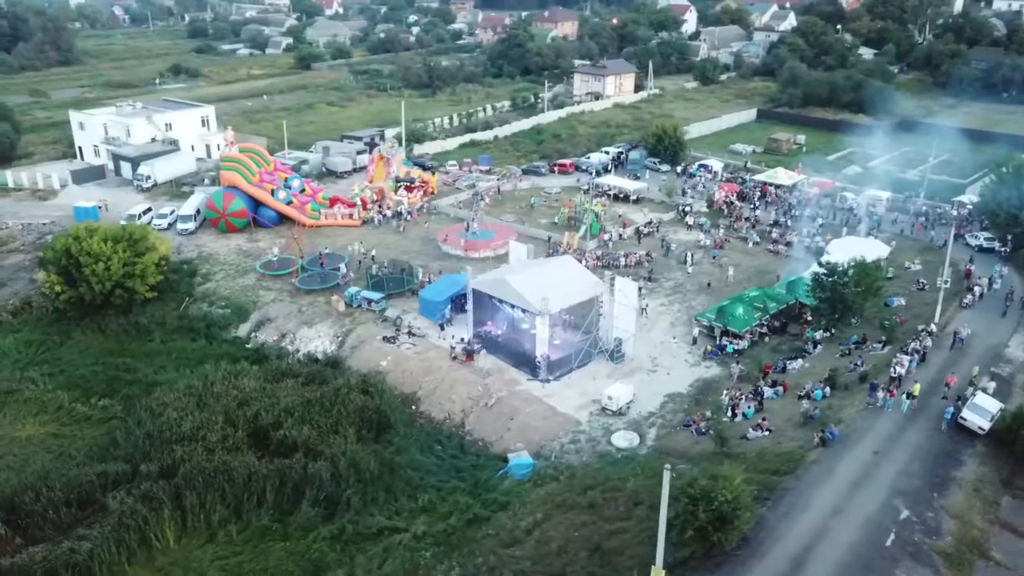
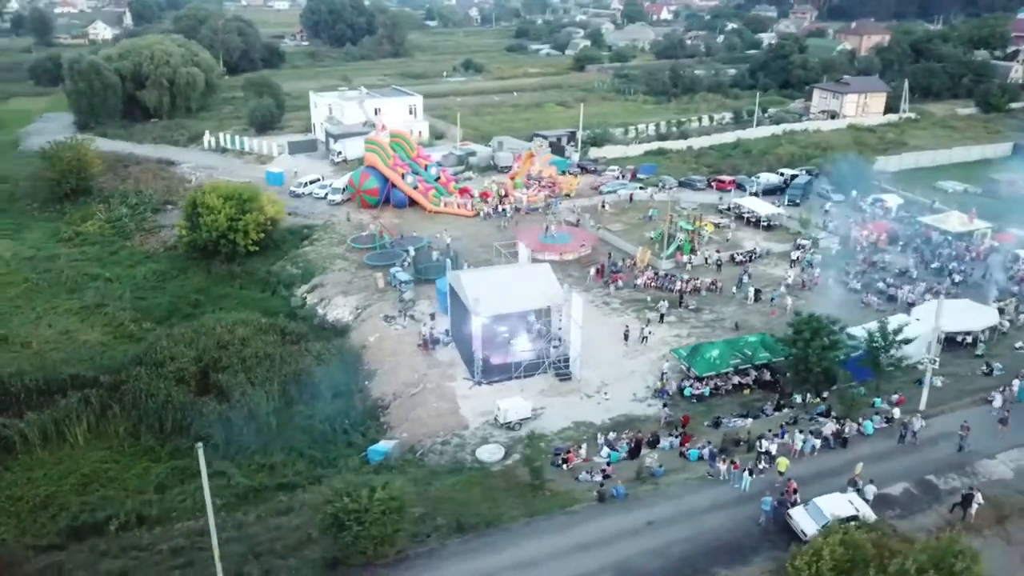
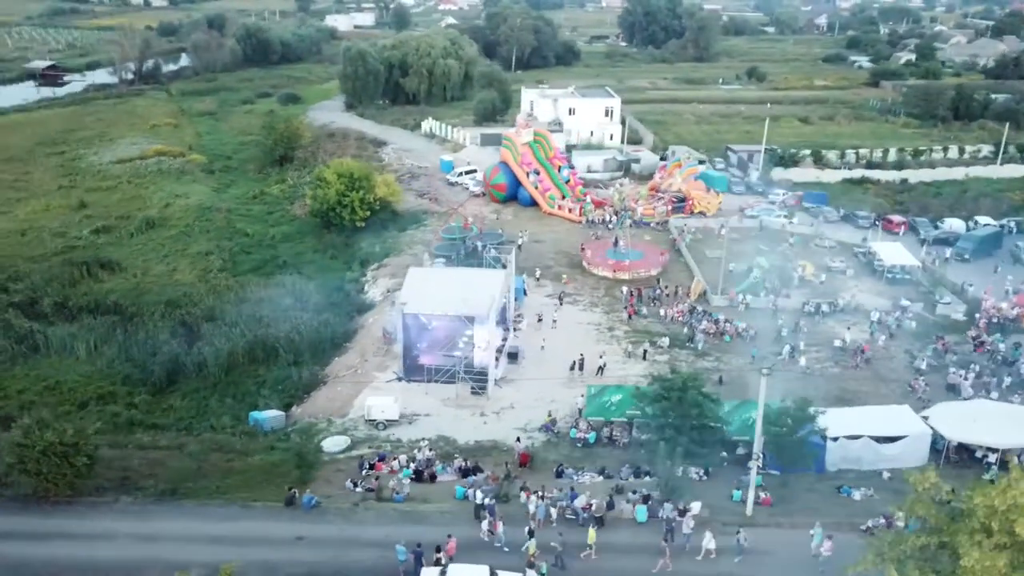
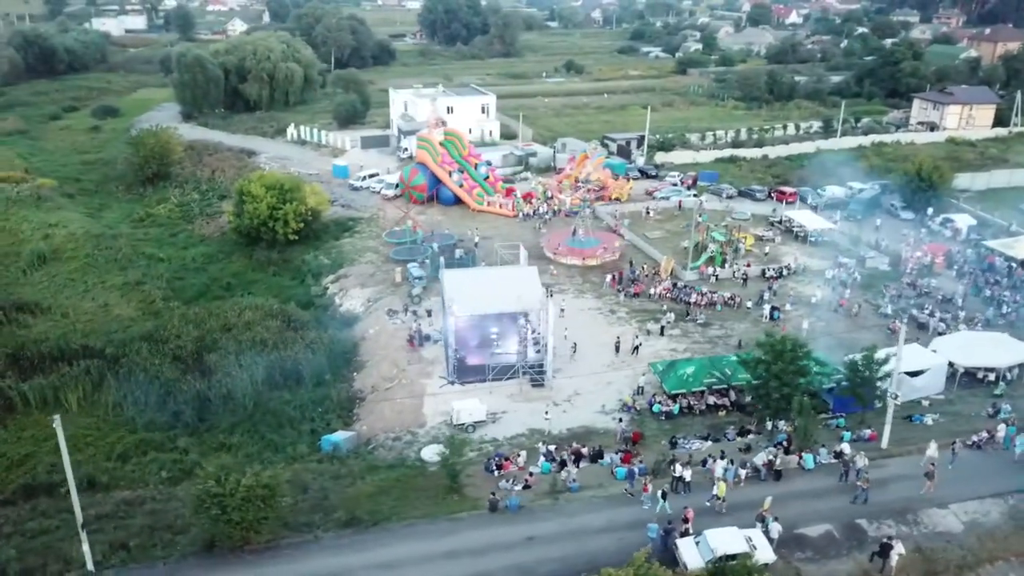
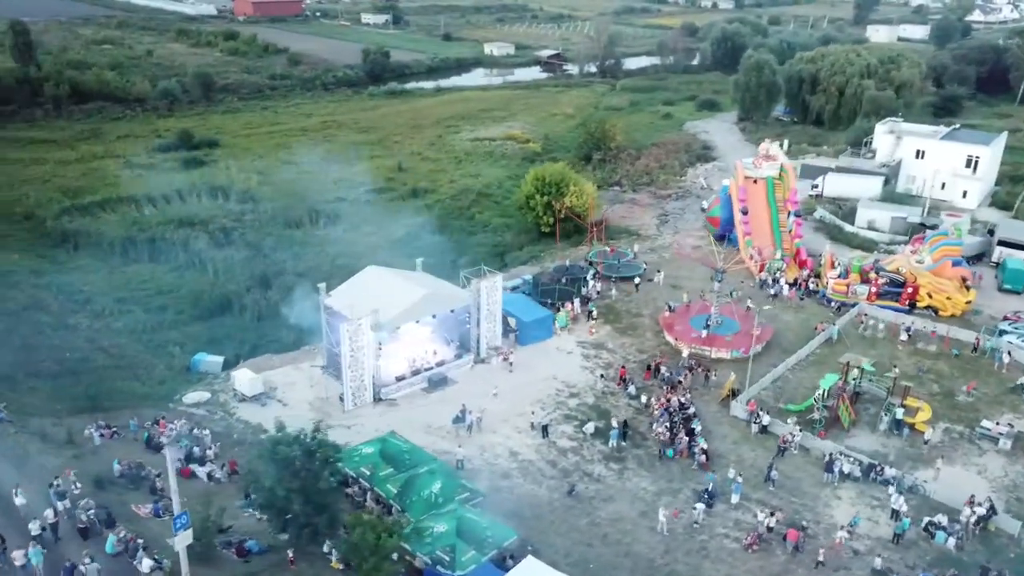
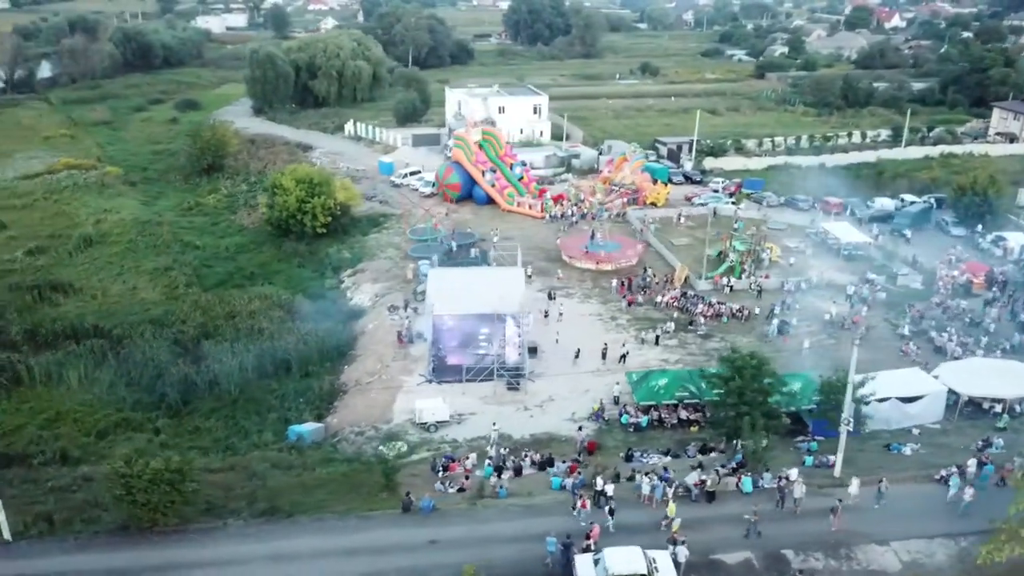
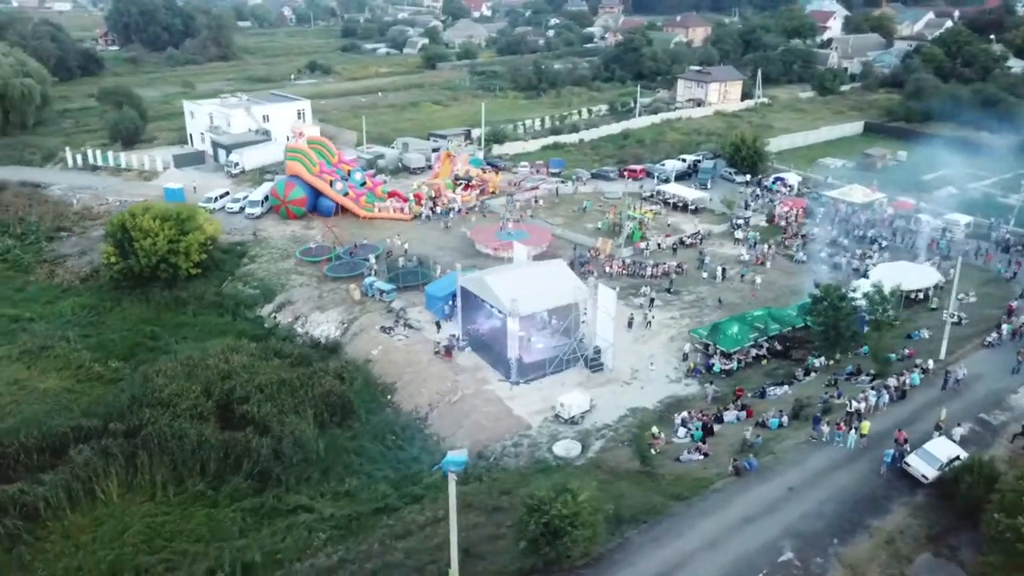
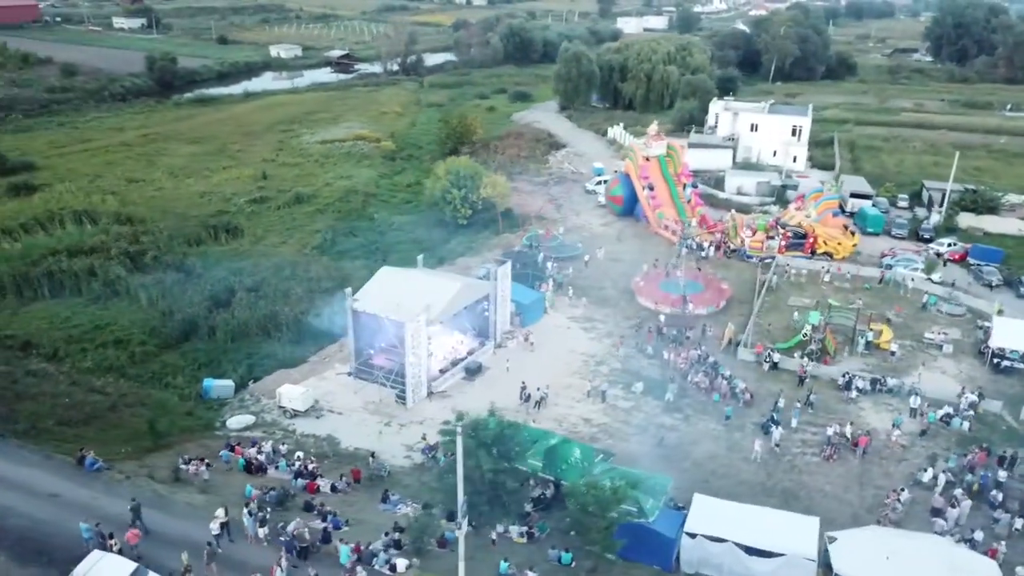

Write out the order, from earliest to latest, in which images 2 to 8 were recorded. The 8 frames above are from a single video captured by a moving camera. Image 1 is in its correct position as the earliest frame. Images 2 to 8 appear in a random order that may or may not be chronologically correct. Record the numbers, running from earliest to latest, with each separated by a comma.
7, 2, 4, 6, 3, 8, 5
